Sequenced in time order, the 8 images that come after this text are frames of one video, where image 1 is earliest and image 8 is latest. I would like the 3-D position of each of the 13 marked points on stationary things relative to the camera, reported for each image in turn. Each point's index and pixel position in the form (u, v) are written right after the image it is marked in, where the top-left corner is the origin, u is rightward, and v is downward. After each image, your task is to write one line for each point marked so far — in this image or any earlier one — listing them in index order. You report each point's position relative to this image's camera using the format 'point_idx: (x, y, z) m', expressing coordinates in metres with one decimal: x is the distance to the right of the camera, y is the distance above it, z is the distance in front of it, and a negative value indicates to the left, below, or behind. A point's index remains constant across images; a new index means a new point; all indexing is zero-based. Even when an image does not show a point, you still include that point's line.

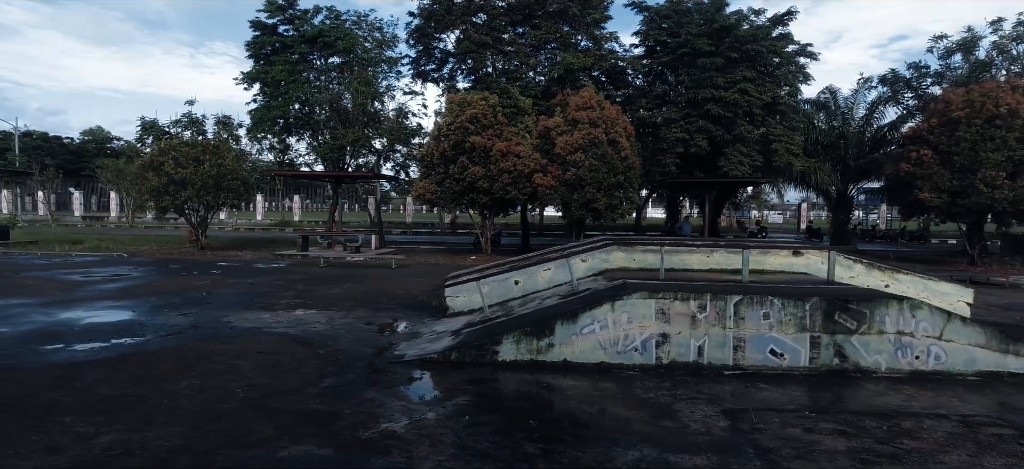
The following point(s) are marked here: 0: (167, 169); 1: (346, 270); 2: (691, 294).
0: (-11.5, +2.2, +18.5) m
1: (-4.2, -0.9, +13.9) m
2: (+1.9, -0.6, +5.8) m
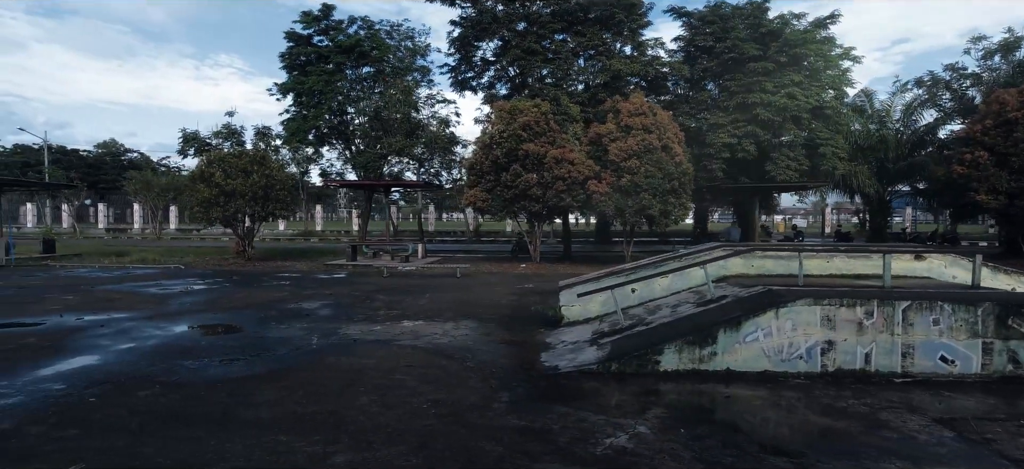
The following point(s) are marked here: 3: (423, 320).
0: (-9.8, +1.9, +18.5) m
1: (-2.4, -1.1, +13.8) m
2: (+3.5, -0.7, +5.6) m
3: (-1.4, -1.3, +8.6) m
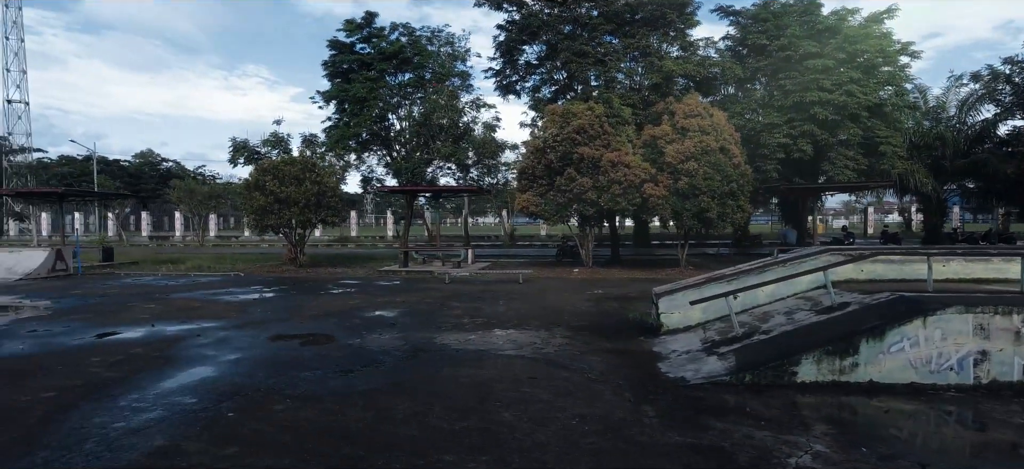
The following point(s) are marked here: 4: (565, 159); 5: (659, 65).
0: (-8.1, +1.6, +18.7) m
1: (-0.9, -1.3, +13.6) m
2: (+4.8, -0.7, +5.3) m
3: (0.0, -1.4, +8.4) m
4: (+1.8, +2.4, +18.0) m
5: (+5.3, +6.1, +19.7) m
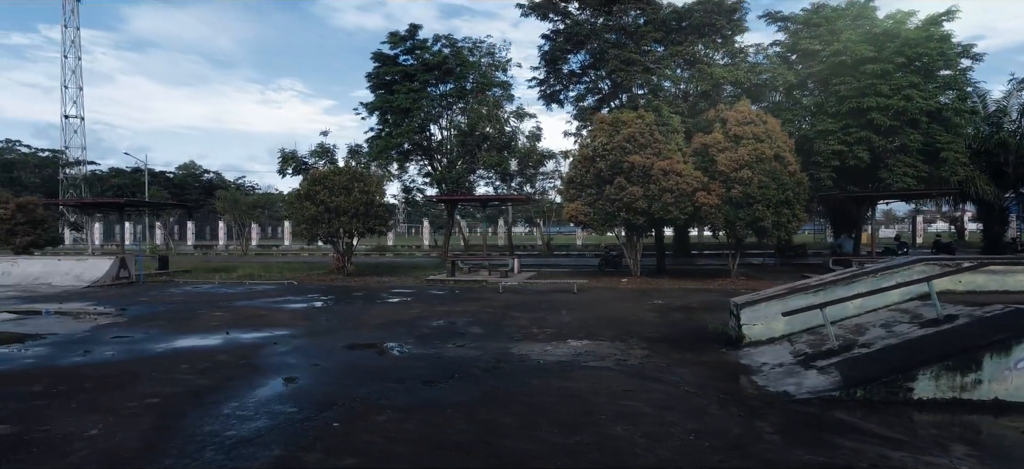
0: (-6.5, +1.3, +19.0) m
1: (+0.5, -1.5, +13.5) m
2: (+5.7, -0.8, +4.9) m
3: (+1.1, -1.6, +8.3) m
4: (+3.3, +2.1, +17.9) m
5: (+6.9, +5.8, +19.5) m
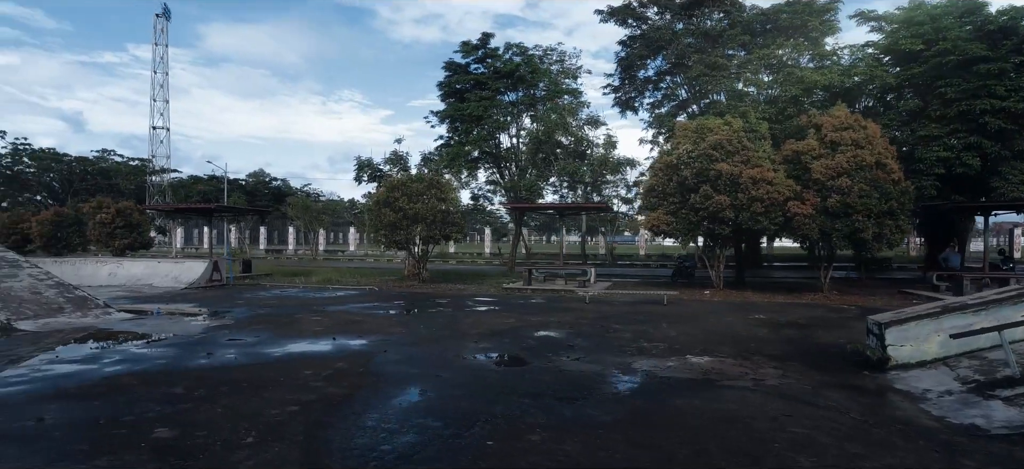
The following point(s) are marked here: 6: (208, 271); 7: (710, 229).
0: (-3.8, +1.1, +19.2) m
1: (+2.6, -1.7, +13.1) m
2: (+7.1, -0.9, +4.1) m
3: (+2.8, -1.7, +7.8) m
4: (+5.9, +1.8, +17.2) m
5: (+9.6, +5.4, +18.5) m
6: (-9.6, -1.1, +17.4) m
7: (+6.2, +0.2, +17.3) m
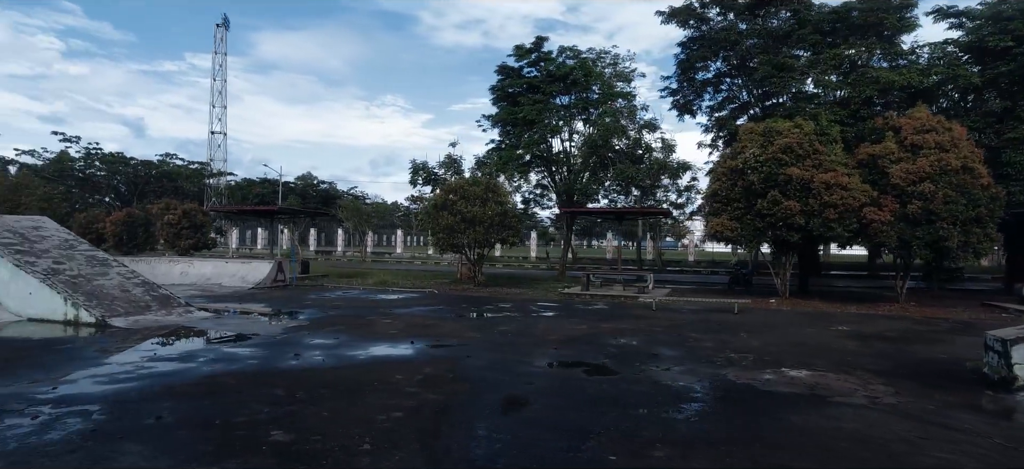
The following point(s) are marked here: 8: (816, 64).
0: (-1.8, +0.9, +19.2) m
1: (+4.1, -1.9, +12.7) m
2: (+8.0, -1.0, +3.4) m
3: (+3.9, -1.8, +7.4) m
4: (+7.7, +1.6, +16.6) m
5: (+11.6, +5.1, +17.7) m
6: (-7.7, -1.2, +17.8) m
7: (+8.0, 0.0, +16.7) m
8: (+10.2, +5.7, +18.6) m
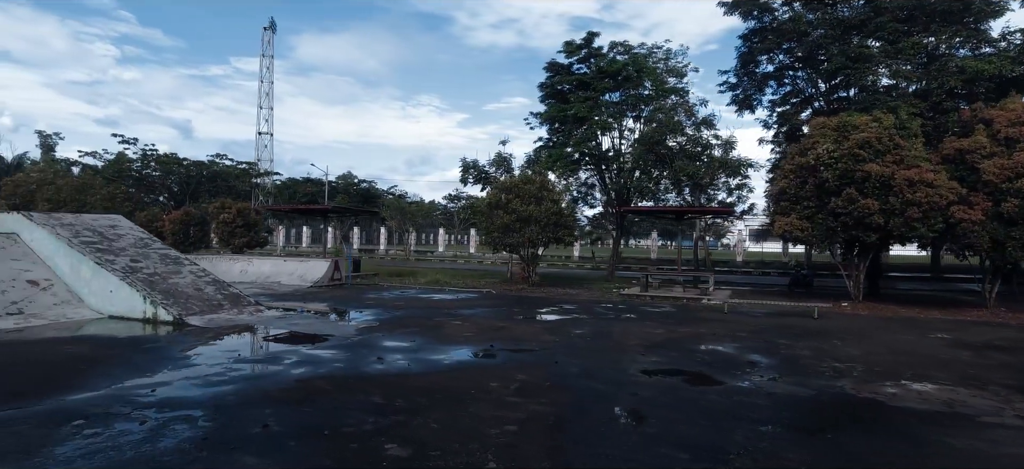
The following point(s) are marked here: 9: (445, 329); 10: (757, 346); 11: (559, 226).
0: (+0.1, +1.0, +18.9) m
1: (+5.6, -1.9, +12.0) m
2: (+8.9, -1.1, +2.5) m
3: (+5.1, -1.8, +6.8) m
4: (+9.4, +1.6, +15.7) m
5: (+13.4, +5.1, +16.6) m
6: (-5.9, -1.2, +17.9) m
7: (+9.8, 0.0, +15.8) m
8: (+12.1, +5.7, +17.5) m
9: (-1.2, -1.7, +10.1) m
10: (+4.1, -1.8, +9.3) m
11: (+1.6, +0.3, +19.4) m
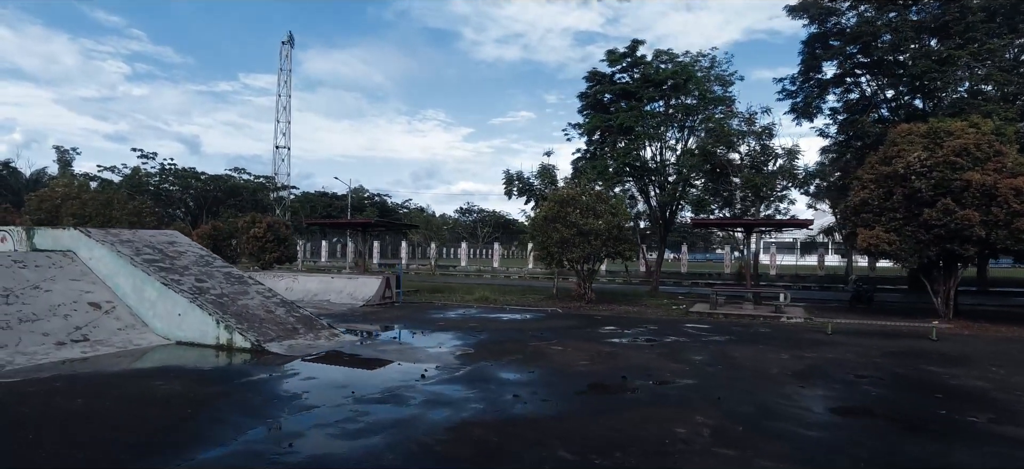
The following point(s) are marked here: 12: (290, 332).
0: (+2.0, +0.5, +17.9) m
1: (+7.5, -2.2, +10.9) m
2: (+10.7, -1.1, +1.4) m
3: (+7.0, -2.0, +5.7) m
4: (+11.3, +1.3, +14.7) m
5: (+15.3, +4.7, +15.6) m
6: (-4.0, -1.6, +16.8) m
7: (+11.7, -0.4, +14.7) m
8: (+14.0, +5.3, +16.5) m
9: (+0.6, -2.0, +9.0) m
10: (+6.0, -2.1, +8.1) m
11: (+3.5, -0.2, +18.3) m
12: (-3.9, -1.7, +9.6) m
